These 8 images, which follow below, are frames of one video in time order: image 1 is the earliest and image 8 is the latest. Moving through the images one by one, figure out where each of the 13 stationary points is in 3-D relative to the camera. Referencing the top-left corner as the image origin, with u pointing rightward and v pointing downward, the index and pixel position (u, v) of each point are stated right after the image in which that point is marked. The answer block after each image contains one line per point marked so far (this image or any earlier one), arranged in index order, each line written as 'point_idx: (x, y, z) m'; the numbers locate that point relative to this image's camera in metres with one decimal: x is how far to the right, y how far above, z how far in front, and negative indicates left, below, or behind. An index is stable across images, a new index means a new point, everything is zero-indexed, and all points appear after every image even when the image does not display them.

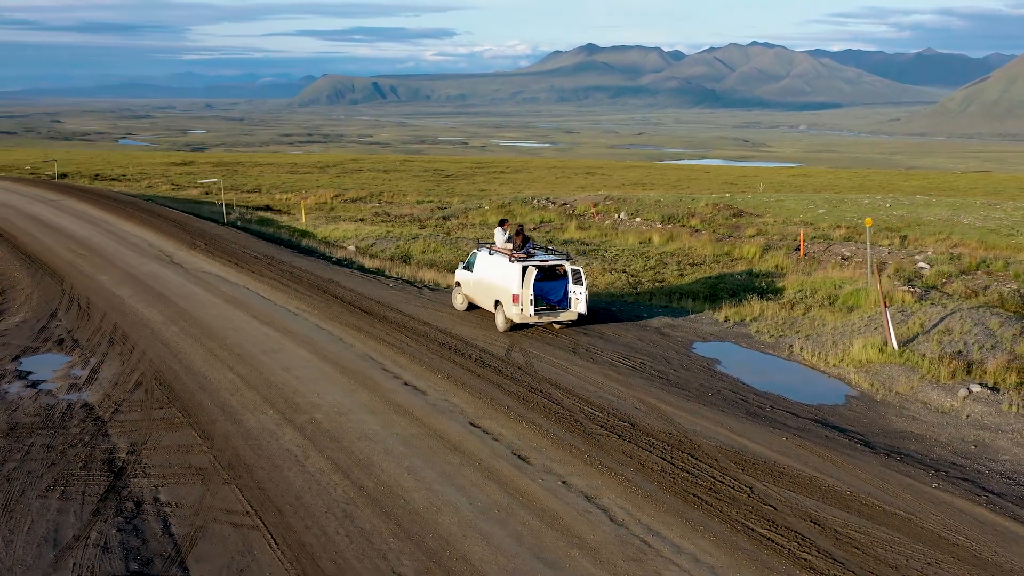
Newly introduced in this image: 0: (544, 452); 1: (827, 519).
0: (+0.3, -1.6, +10.7) m
1: (+2.5, -1.8, +9.0) m
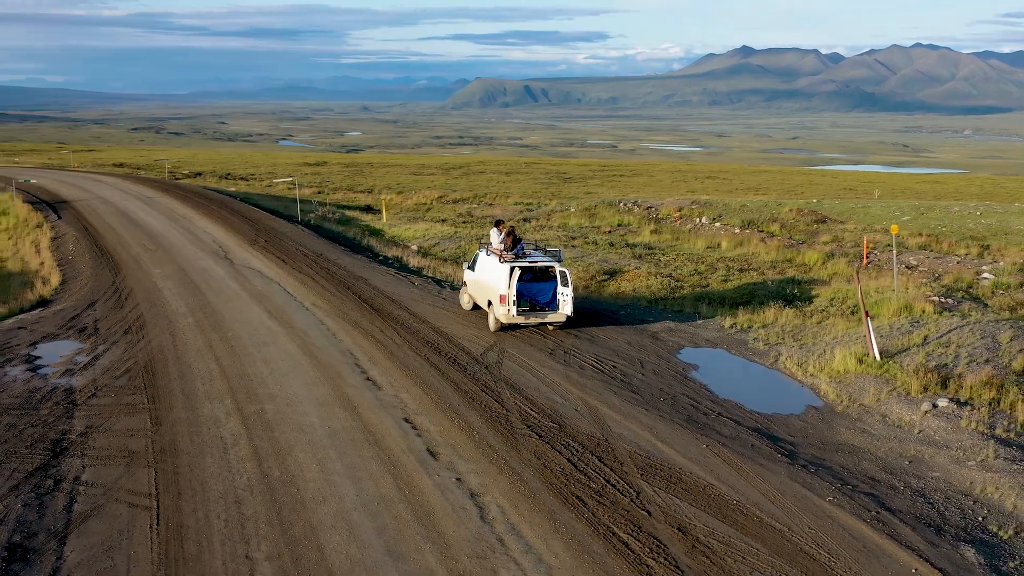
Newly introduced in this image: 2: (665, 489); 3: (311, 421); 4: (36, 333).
0: (-0.5, -1.5, +10.8) m
1: (+1.4, -1.9, +8.9) m
2: (+1.3, -1.7, +9.7) m
3: (-2.1, -1.4, +11.9) m
4: (-7.2, -0.7, +17.0) m
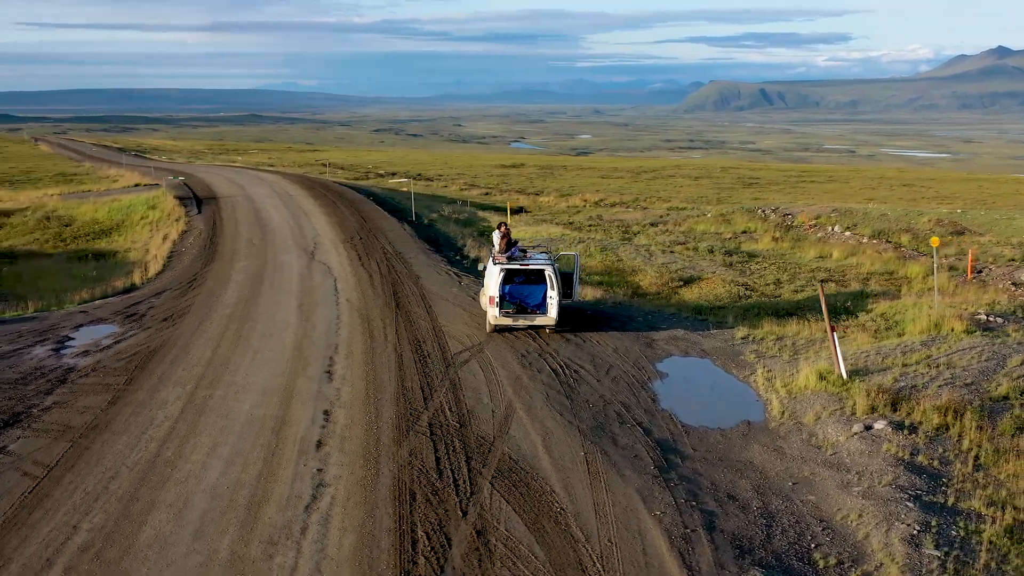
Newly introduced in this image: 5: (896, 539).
0: (-1.7, -1.5, +11.2) m
1: (-0.1, -1.9, +8.9) m
2: (-0.1, -1.8, +9.8) m
3: (-3.0, -1.3, +12.6) m
4: (-7.0, -0.5, +18.5) m
5: (+3.1, -2.0, +9.0) m
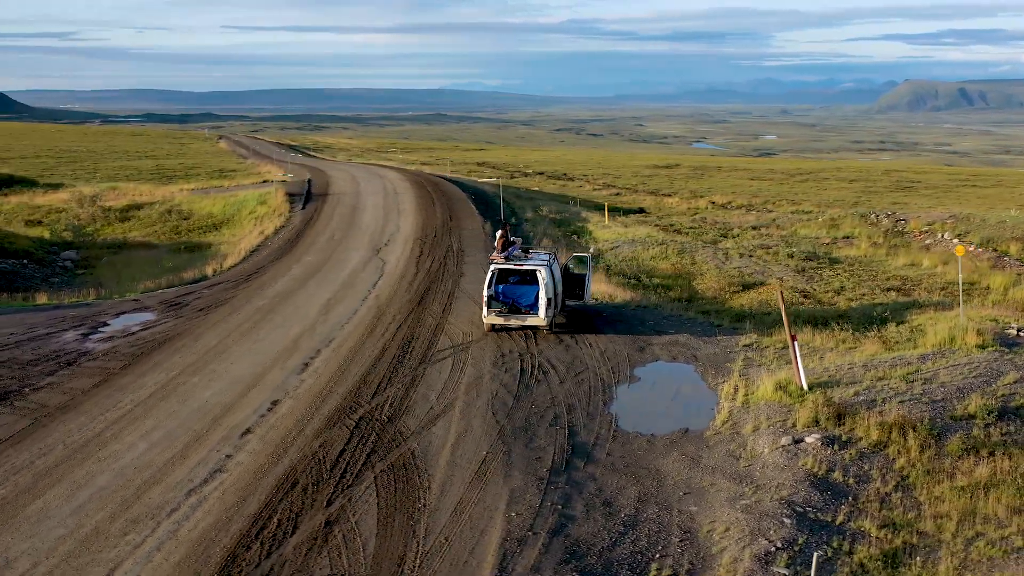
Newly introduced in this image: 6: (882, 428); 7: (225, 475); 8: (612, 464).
0: (-2.5, -1.5, +11.7) m
1: (-1.4, -1.9, +9.1) m
2: (-1.2, -1.7, +10.0) m
3: (-3.6, -1.2, +13.2) m
4: (-6.6, -0.3, +19.7) m
5: (+1.8, -2.1, +8.8) m
6: (+3.8, -1.4, +11.6) m
7: (-2.6, -1.7, +10.4) m
8: (+1.0, -1.7, +10.9) m
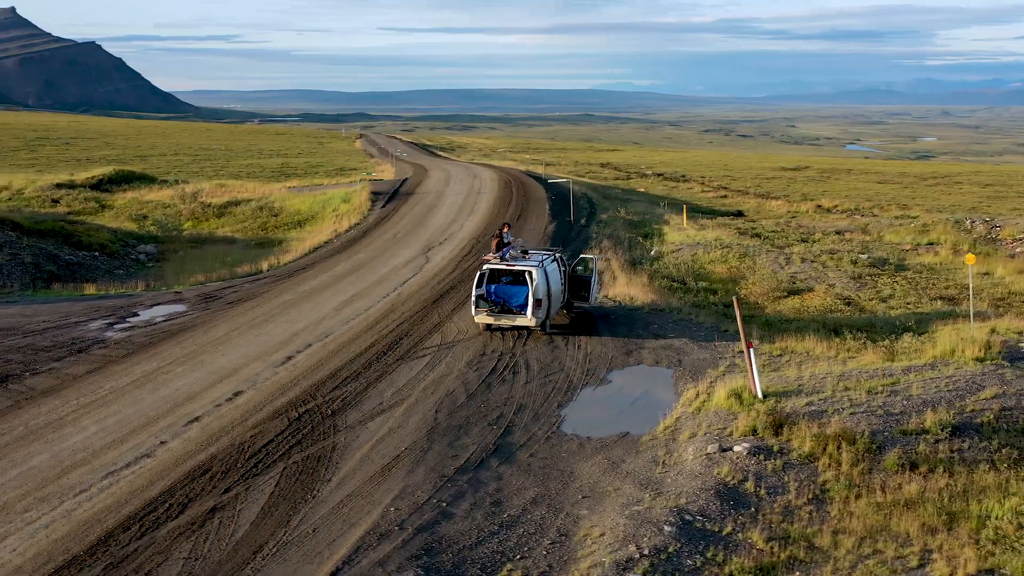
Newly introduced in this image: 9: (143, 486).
0: (-3.2, -1.4, +12.1) m
1: (-2.4, -1.9, +9.5) m
2: (-2.1, -1.7, +10.3) m
3: (-4.1, -1.2, +13.8) m
4: (-6.2, -0.2, +20.6) m
5: (+0.7, -2.1, +8.7) m
6: (+3.1, -1.5, +11.3) m
7: (-3.5, -1.6, +10.8) m
8: (+0.2, -1.7, +10.9) m
9: (-3.3, -1.8, +10.1) m
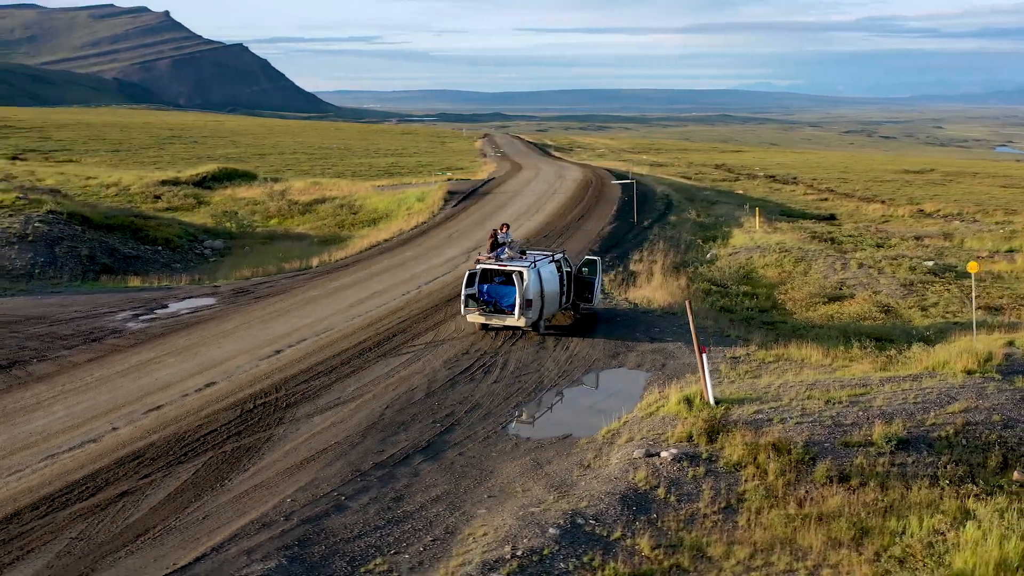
0: (-3.8, -1.3, +12.6) m
1: (-3.3, -1.8, +9.9) m
2: (-2.9, -1.7, +10.7) m
3: (-4.5, -1.1, +14.4) m
4: (-5.8, -0.1, +21.4) m
5: (-0.3, -2.1, +8.8) m
6: (+2.3, -1.6, +11.1) m
7: (-4.2, -1.6, +11.4) m
8: (-0.6, -1.7, +11.0) m
9: (-4.1, -1.7, +10.6) m
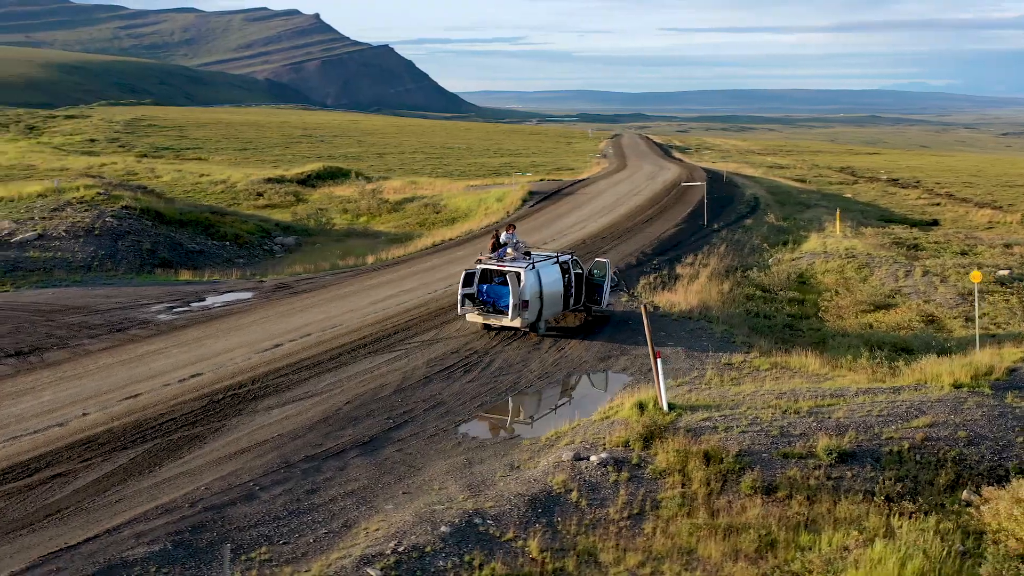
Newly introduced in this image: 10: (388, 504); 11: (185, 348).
0: (-4.2, -1.3, +13.2) m
1: (-4.1, -1.7, +10.4) m
2: (-3.6, -1.6, +11.1) m
3: (-4.7, -1.0, +15.0) m
4: (-5.1, 0.0, +22.1) m
5: (-1.2, -2.1, +9.0) m
6: (+1.6, -1.6, +10.9) m
7: (-4.8, -1.5, +12.0) m
8: (-1.3, -1.7, +11.2) m
9: (-4.8, -1.6, +11.2) m
10: (-1.1, -1.9, +10.0) m
11: (-4.6, -0.8, +16.0) m
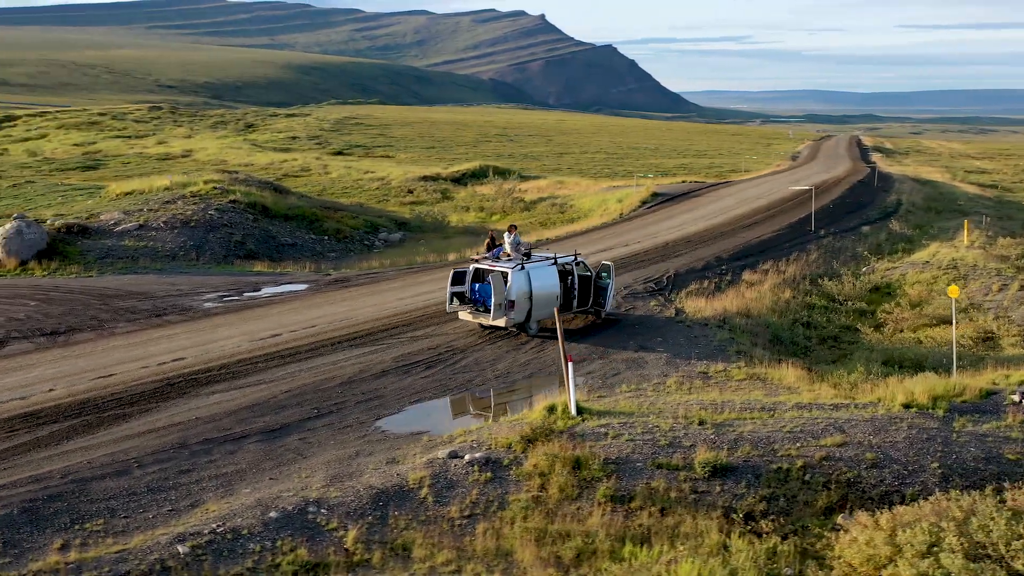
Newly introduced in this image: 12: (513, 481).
0: (-4.9, -1.1, +14.2) m
1: (-5.3, -1.6, +11.4) m
2: (-4.7, -1.5, +12.1) m
3: (-5.0, -0.8, +16.1) m
4: (-4.1, +0.2, +23.1) m
5: (-2.8, -2.0, +9.5) m
6: (+0.4, -1.6, +10.9) m
7: (-5.7, -1.3, +13.1) m
8: (-2.4, -1.6, +11.7) m
9: (-5.9, -1.4, +12.4) m
10: (-2.4, -1.9, +10.5) m
11: (-4.7, -0.7, +17.1) m
12: (0.0, -1.8, +10.6) m
